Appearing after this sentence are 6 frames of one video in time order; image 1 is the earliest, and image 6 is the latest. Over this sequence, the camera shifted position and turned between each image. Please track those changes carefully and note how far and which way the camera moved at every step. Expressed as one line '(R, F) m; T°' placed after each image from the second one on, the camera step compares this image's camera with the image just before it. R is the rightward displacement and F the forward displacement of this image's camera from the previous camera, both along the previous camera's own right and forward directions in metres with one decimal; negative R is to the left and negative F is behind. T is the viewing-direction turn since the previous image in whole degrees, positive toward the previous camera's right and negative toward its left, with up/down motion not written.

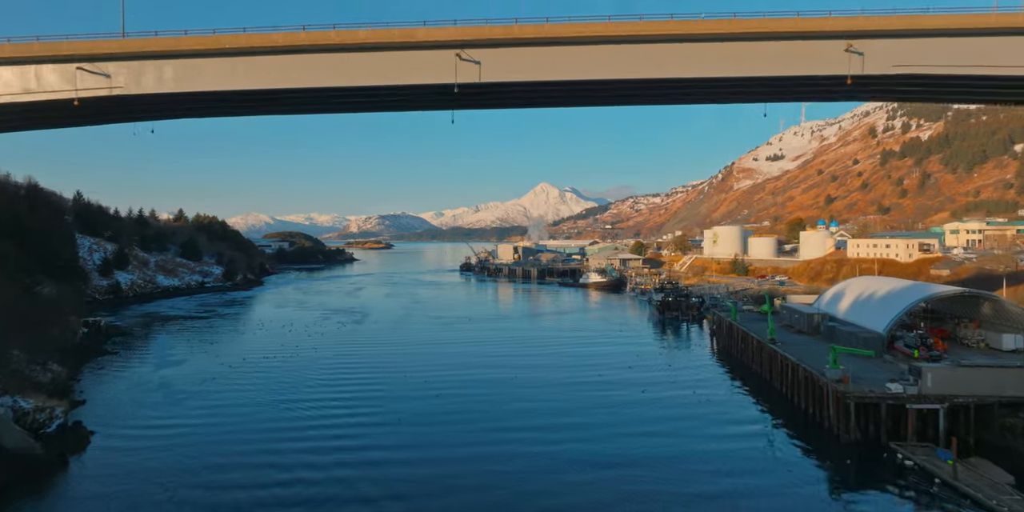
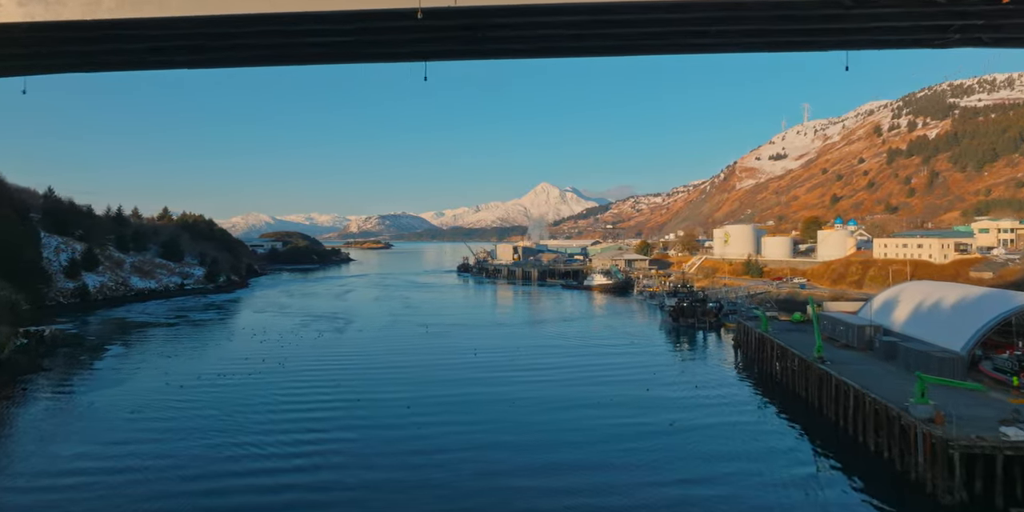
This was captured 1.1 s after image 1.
(+0.1, +3.1) m; 0°
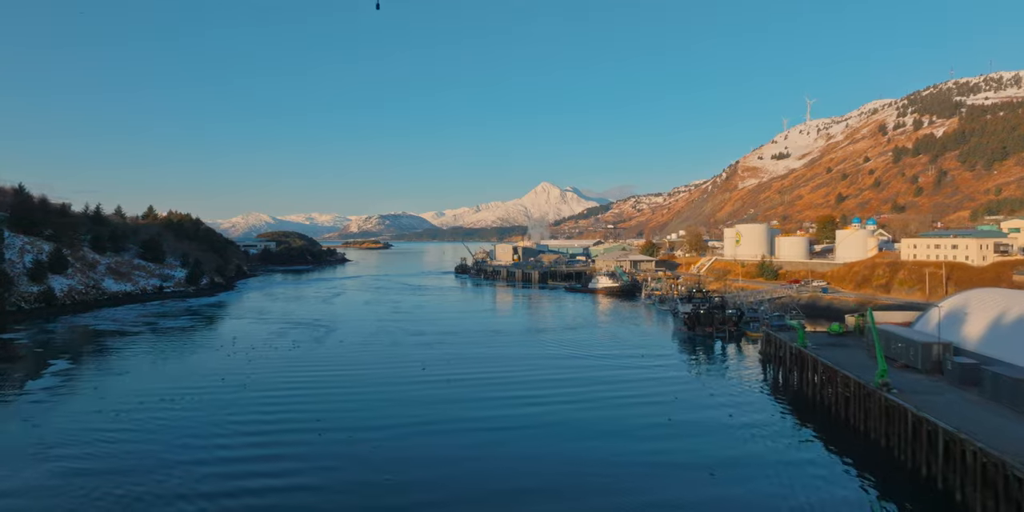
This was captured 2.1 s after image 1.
(+0.1, +2.8) m; 0°
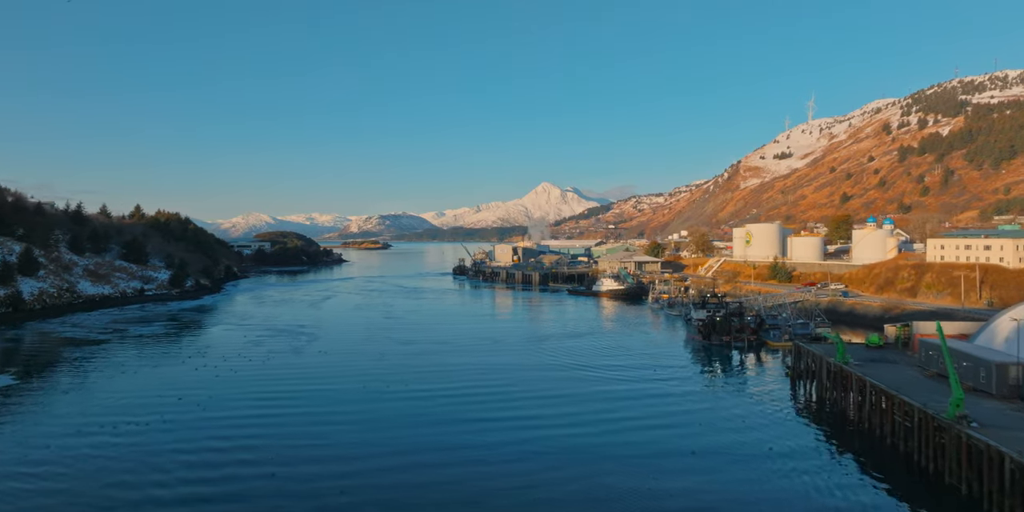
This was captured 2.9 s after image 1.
(+0.1, +2.2) m; 0°
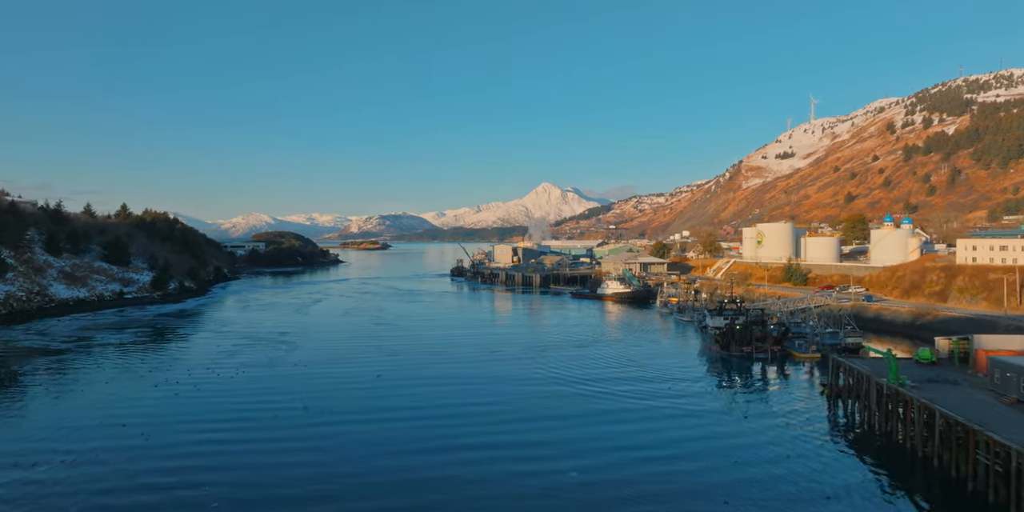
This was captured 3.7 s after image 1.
(+0.1, +2.2) m; 0°
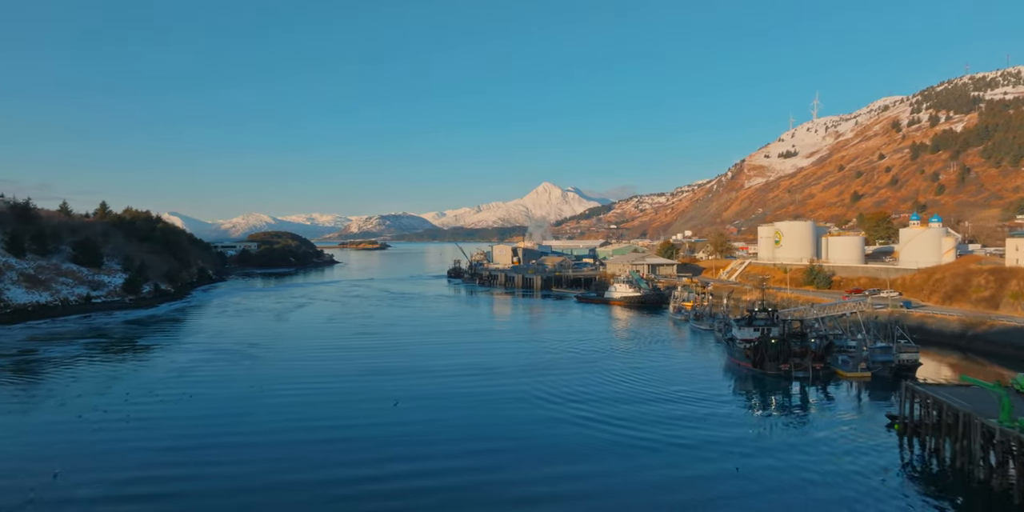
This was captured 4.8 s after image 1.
(+0.1, +3.1) m; 0°
